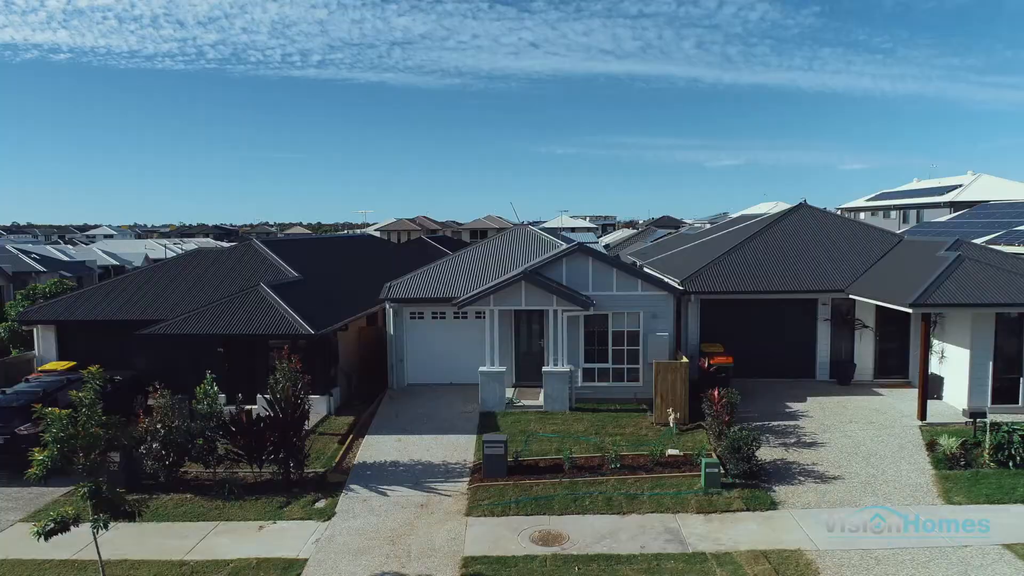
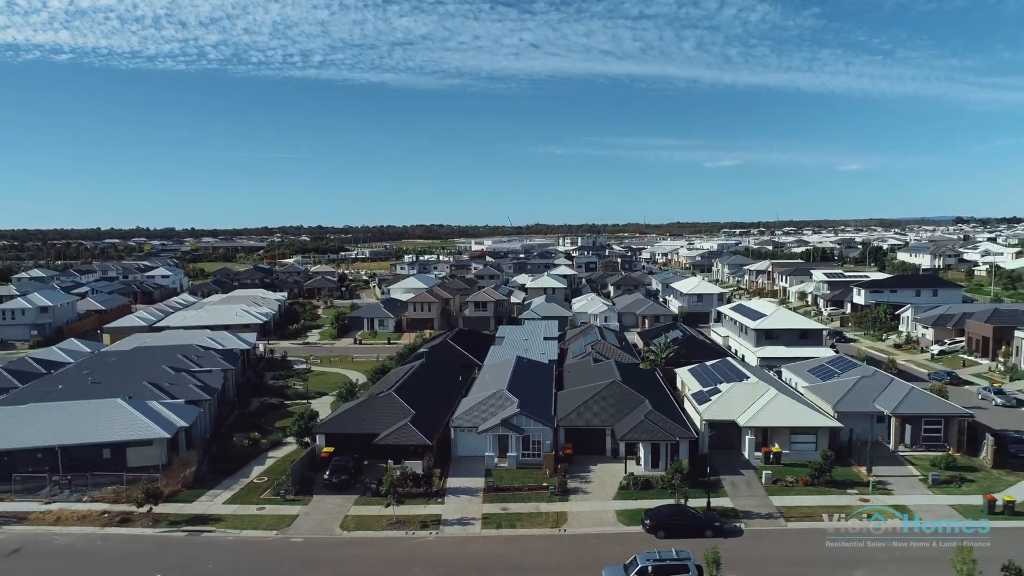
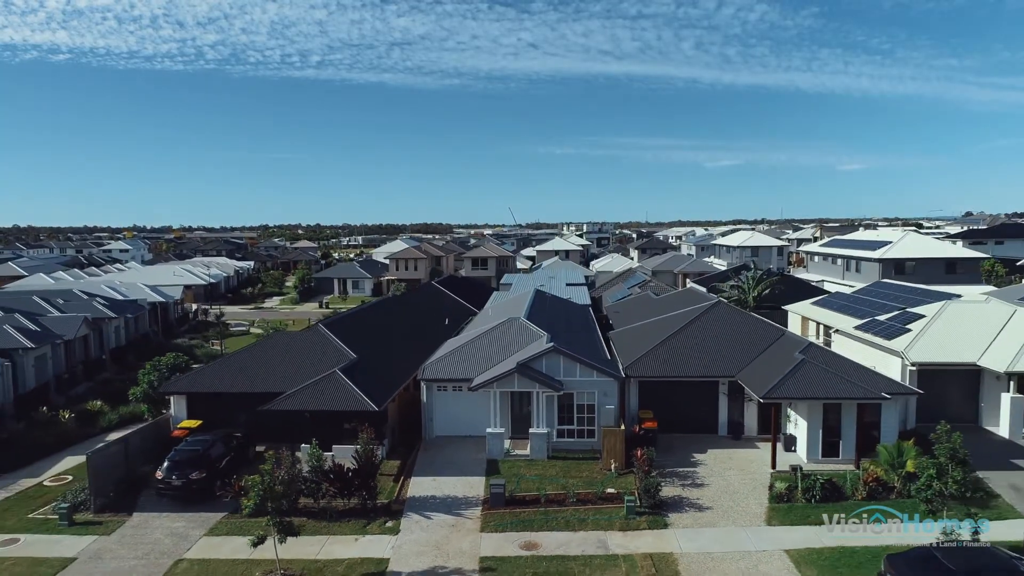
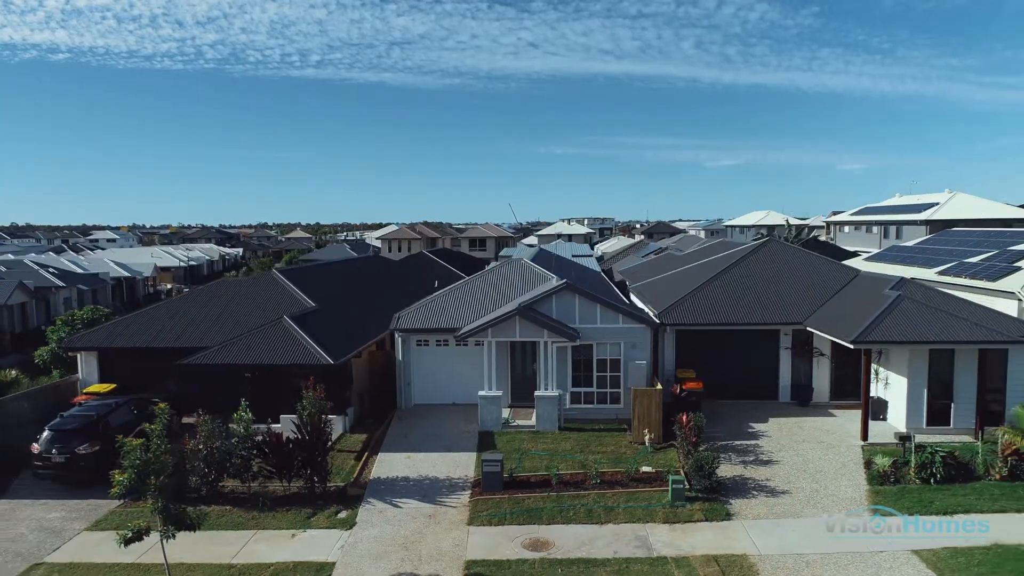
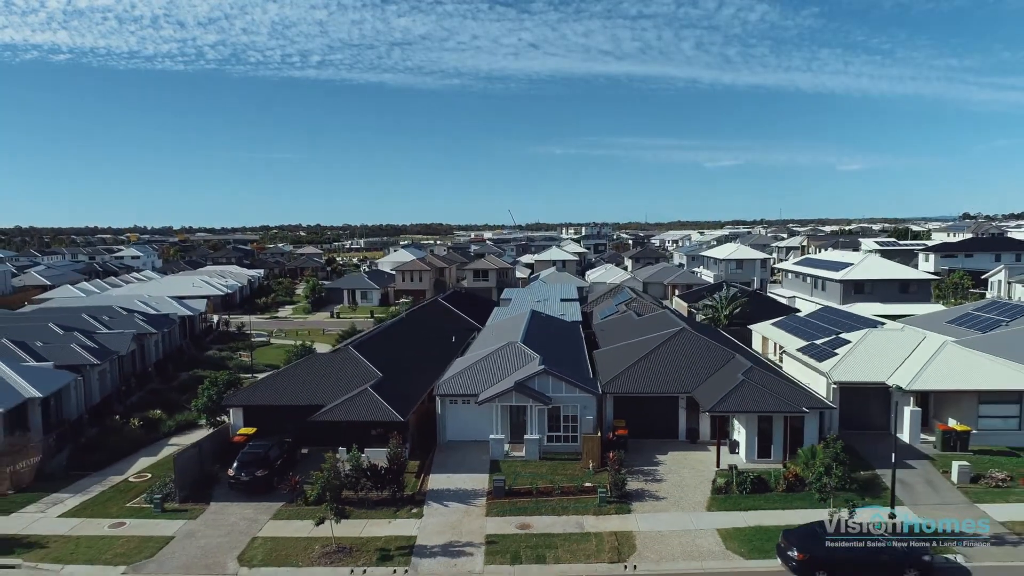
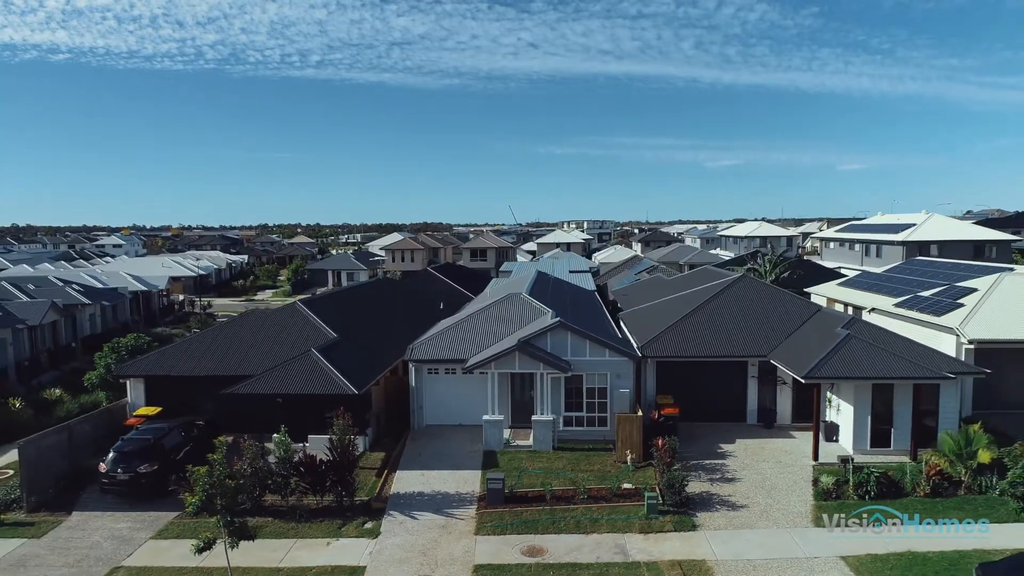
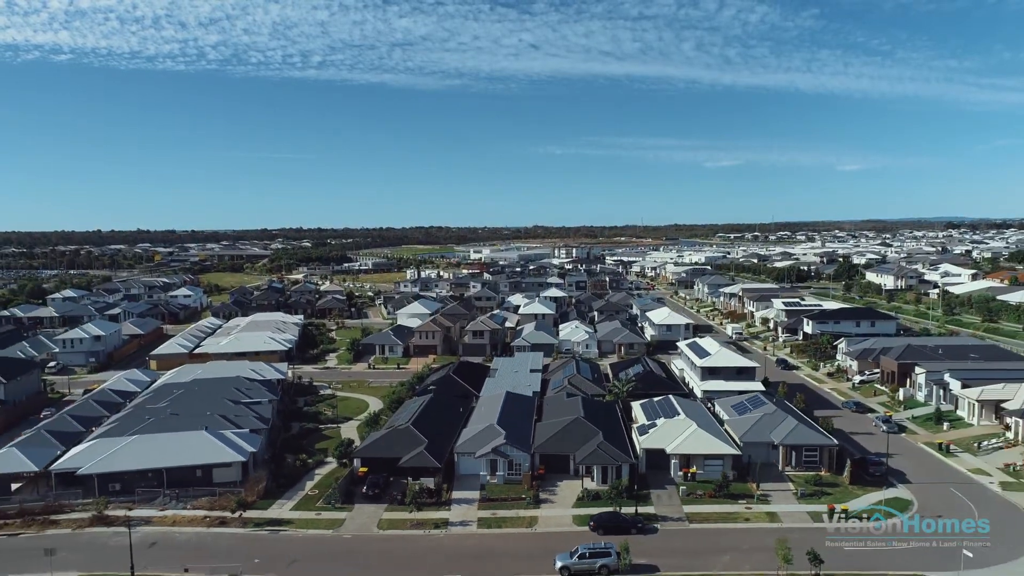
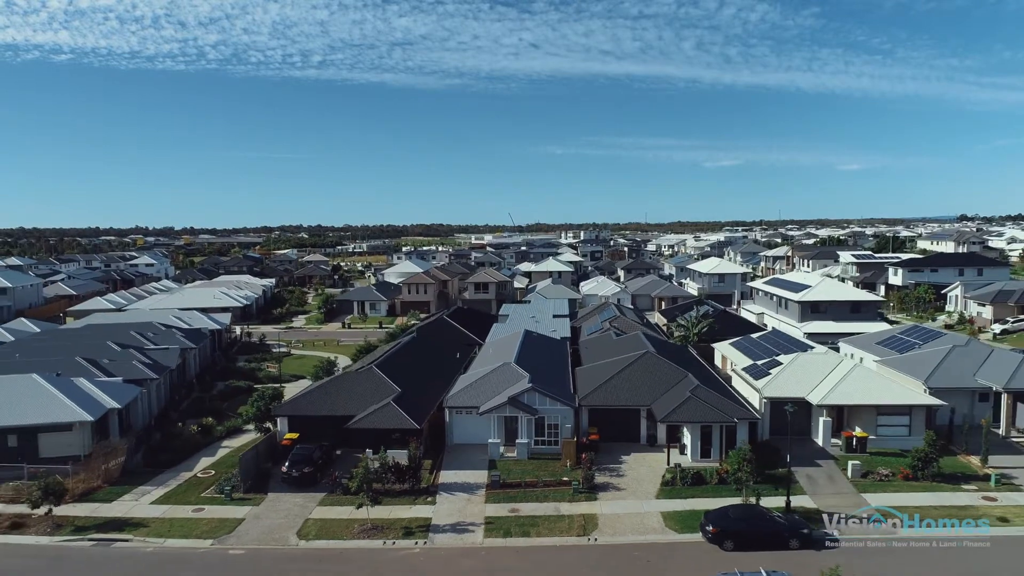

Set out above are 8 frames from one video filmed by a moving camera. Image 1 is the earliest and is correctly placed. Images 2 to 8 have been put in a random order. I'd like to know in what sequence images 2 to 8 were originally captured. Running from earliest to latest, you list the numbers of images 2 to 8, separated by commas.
4, 6, 3, 5, 8, 2, 7
